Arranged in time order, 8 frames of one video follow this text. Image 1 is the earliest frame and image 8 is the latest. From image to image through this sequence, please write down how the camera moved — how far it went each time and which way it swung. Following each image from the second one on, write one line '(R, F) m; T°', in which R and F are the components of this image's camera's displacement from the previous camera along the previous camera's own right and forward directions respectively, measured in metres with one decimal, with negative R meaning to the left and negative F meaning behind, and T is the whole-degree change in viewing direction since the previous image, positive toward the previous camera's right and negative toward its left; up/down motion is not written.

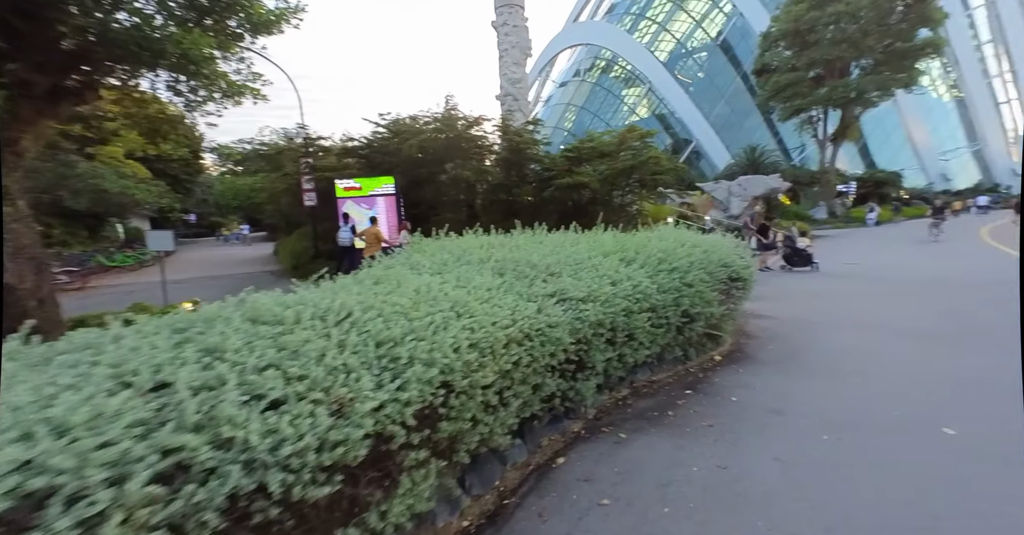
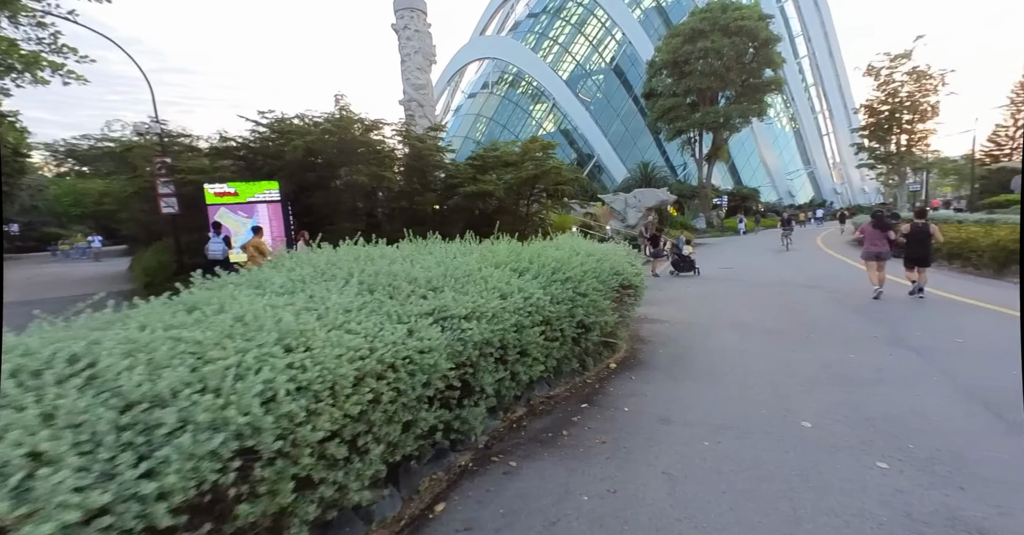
(+0.3, +0.3) m; +12°
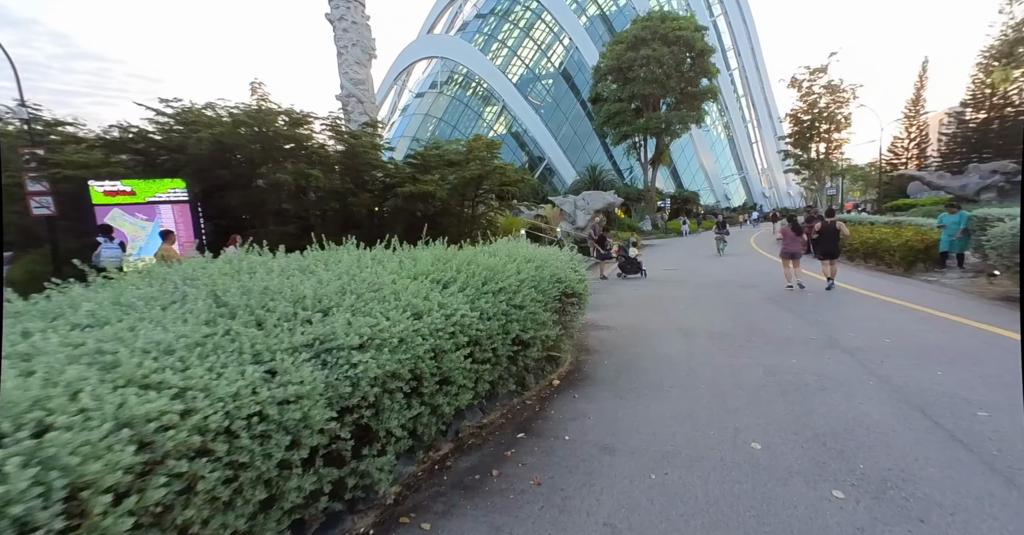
(+0.2, +0.5) m; +7°
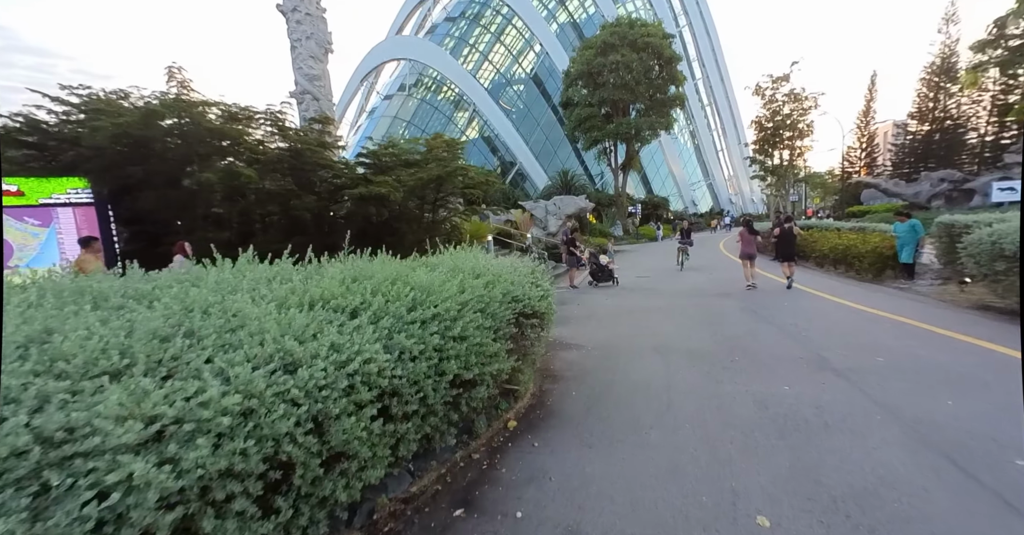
(+0.3, +0.8) m; +4°
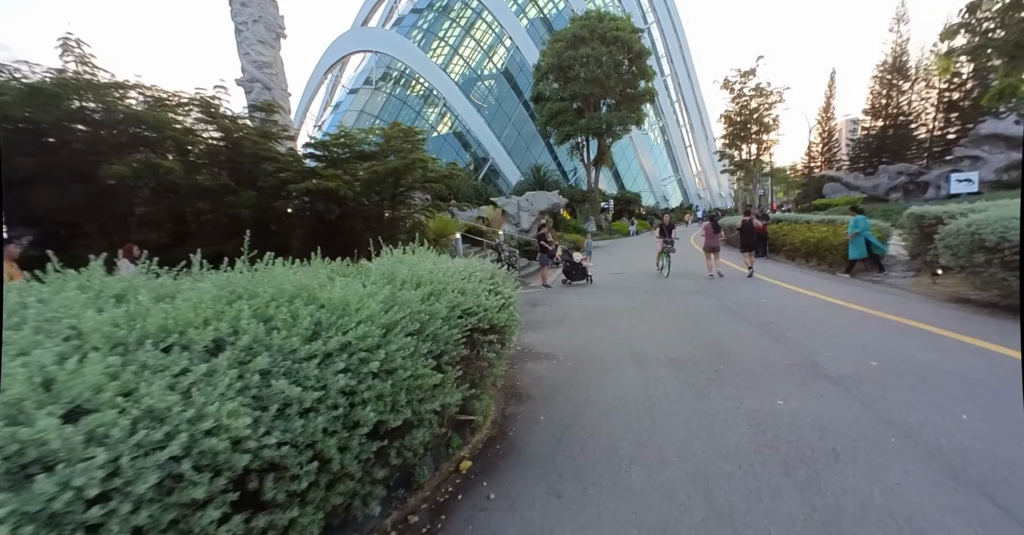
(+0.2, +0.7) m; +4°
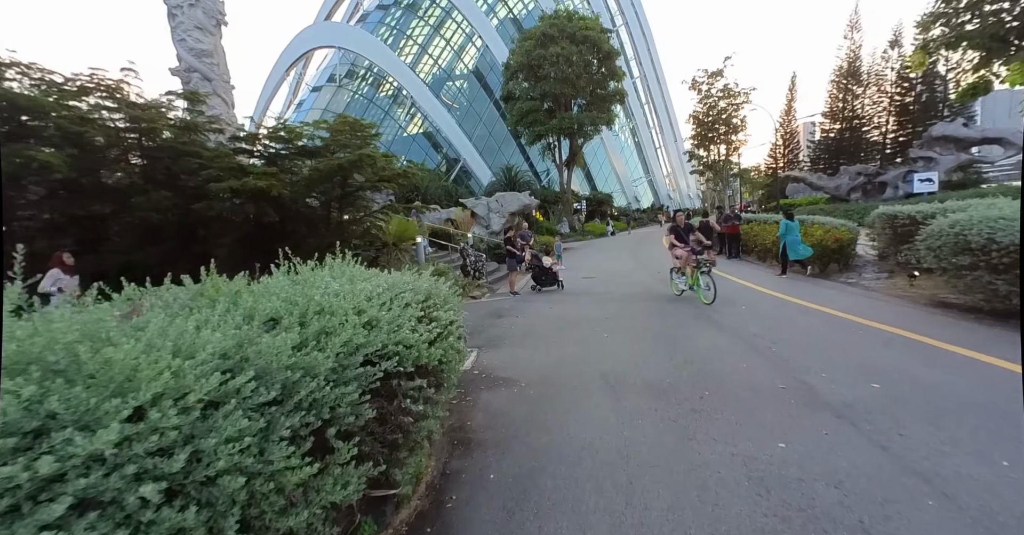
(+0.3, +0.8) m; +4°
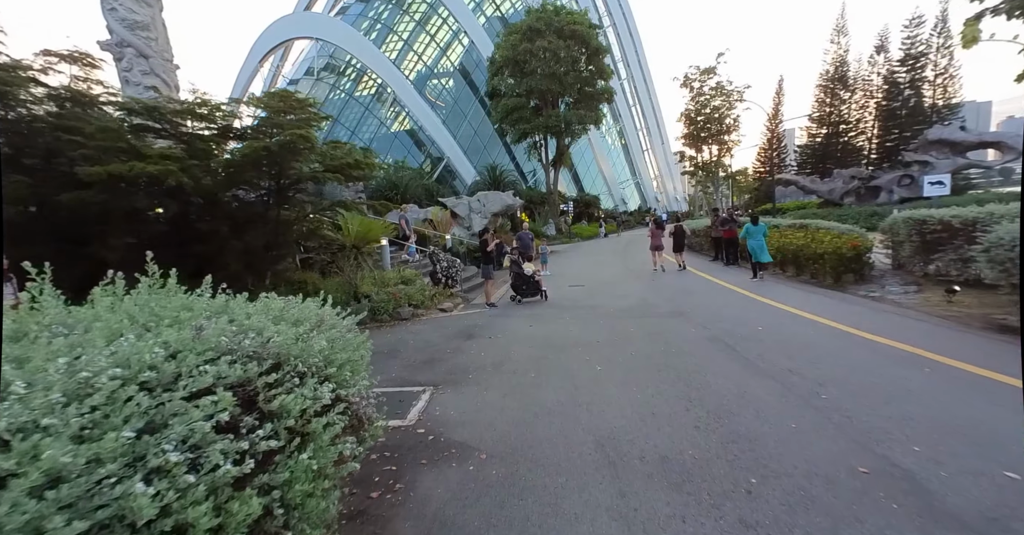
(+0.2, +1.4) m; +2°
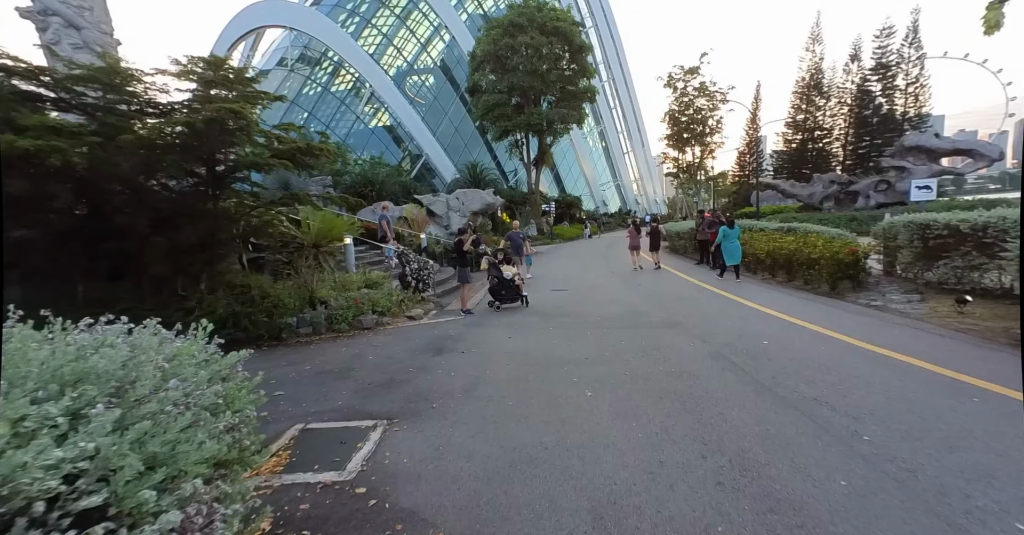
(+0.1, +0.9) m; +3°
